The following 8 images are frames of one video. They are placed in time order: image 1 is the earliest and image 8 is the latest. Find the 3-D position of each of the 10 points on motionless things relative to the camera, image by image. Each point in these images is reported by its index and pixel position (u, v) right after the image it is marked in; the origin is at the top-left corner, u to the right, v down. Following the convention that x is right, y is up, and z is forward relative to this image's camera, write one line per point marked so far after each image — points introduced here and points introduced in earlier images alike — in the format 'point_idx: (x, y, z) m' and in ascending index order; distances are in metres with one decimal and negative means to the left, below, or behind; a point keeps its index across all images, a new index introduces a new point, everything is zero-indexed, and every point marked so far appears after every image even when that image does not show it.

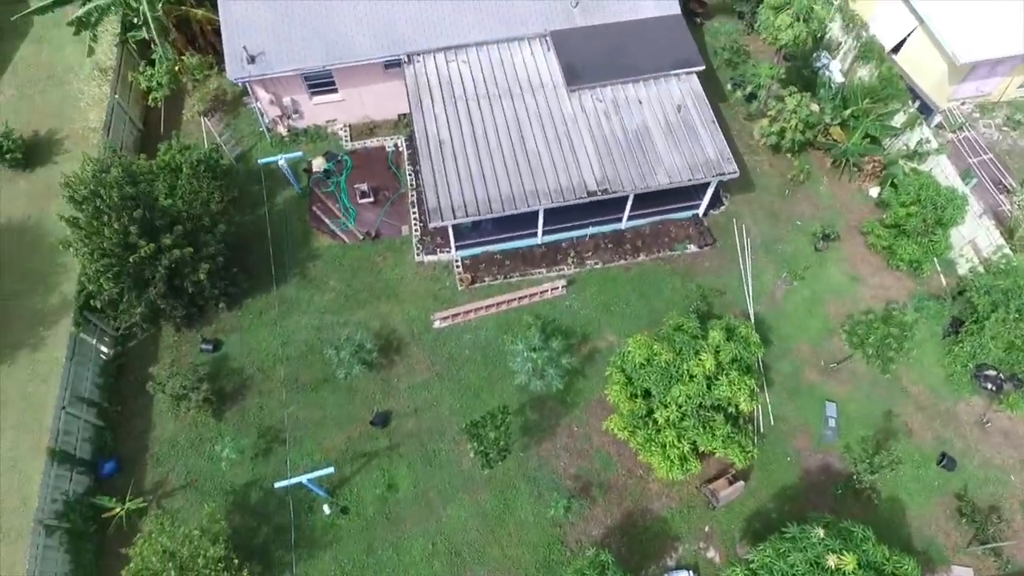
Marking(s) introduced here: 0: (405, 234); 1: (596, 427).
0: (-3.1, +1.5, +18.2) m
1: (+2.0, -3.3, +15.4) m
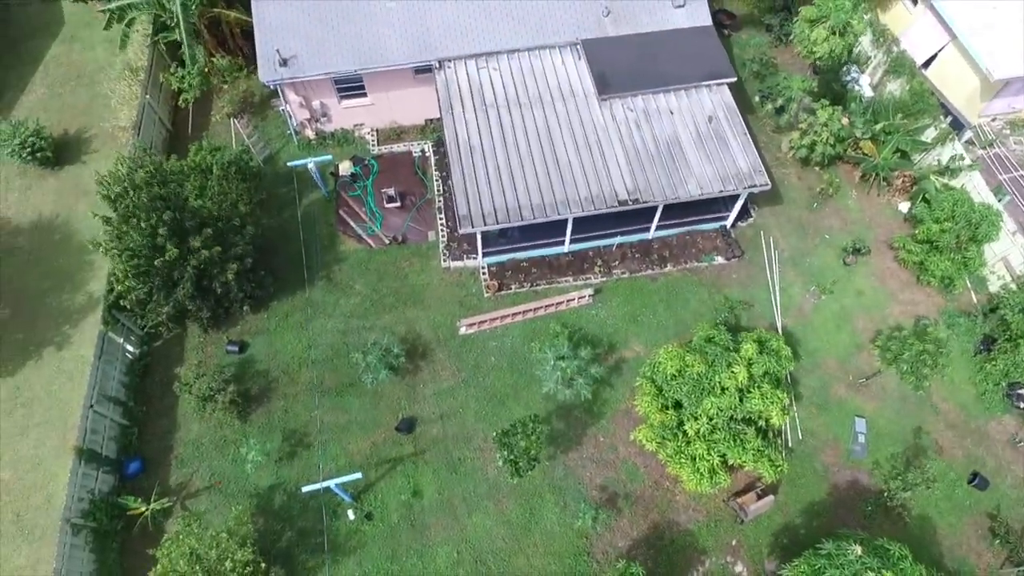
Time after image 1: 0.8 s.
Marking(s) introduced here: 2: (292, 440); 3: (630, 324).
0: (-2.3, +1.4, +18.2) m
1: (+2.7, -3.6, +15.3) m
2: (-5.3, -3.7, +15.3) m
3: (+3.1, -1.0, +16.9) m
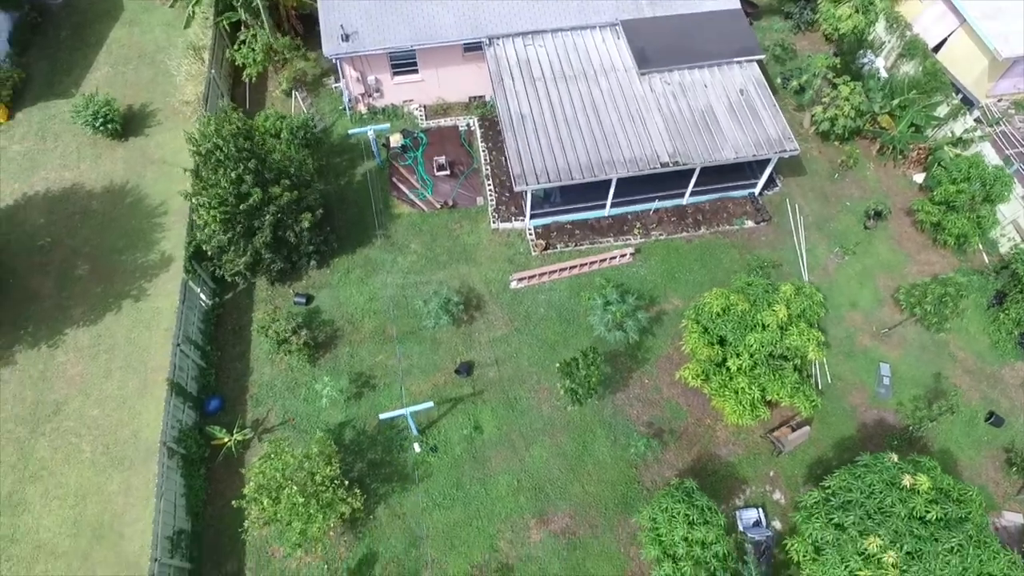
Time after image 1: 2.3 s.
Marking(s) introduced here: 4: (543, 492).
0: (-1.0, +2.6, +19.5) m
1: (+4.0, -2.4, +16.5) m
2: (-4.0, -2.4, +16.4) m
3: (+4.5, +0.2, +18.1) m
4: (+0.7, -4.8, +15.1) m
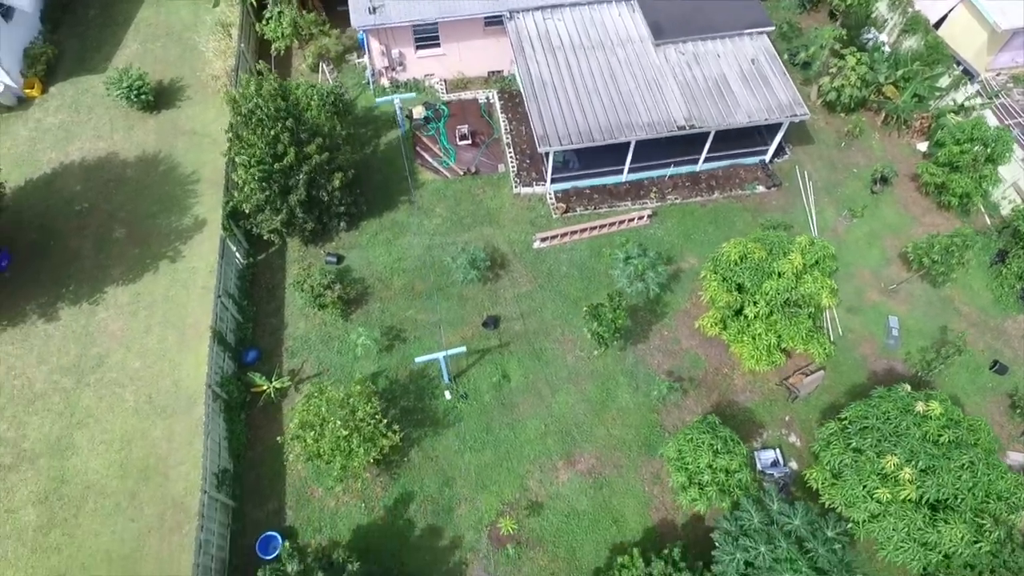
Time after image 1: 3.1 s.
0: (-0.3, +3.7, +20.2) m
1: (+4.7, -1.2, +17.3) m
2: (-3.3, -1.3, +17.1) m
3: (+5.1, +1.4, +18.9) m
4: (+1.4, -3.7, +15.8) m
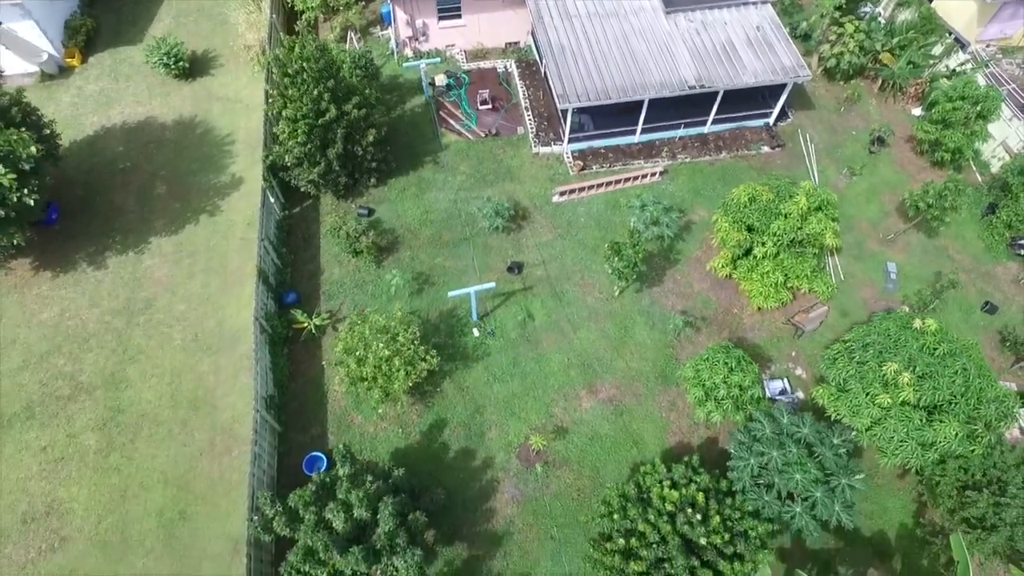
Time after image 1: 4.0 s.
0: (+0.3, +5.2, +21.4) m
1: (+5.3, +0.4, +18.4) m
2: (-2.6, +0.2, +18.2) m
3: (+5.8, +2.9, +20.1) m
4: (+2.1, -2.1, +16.9) m
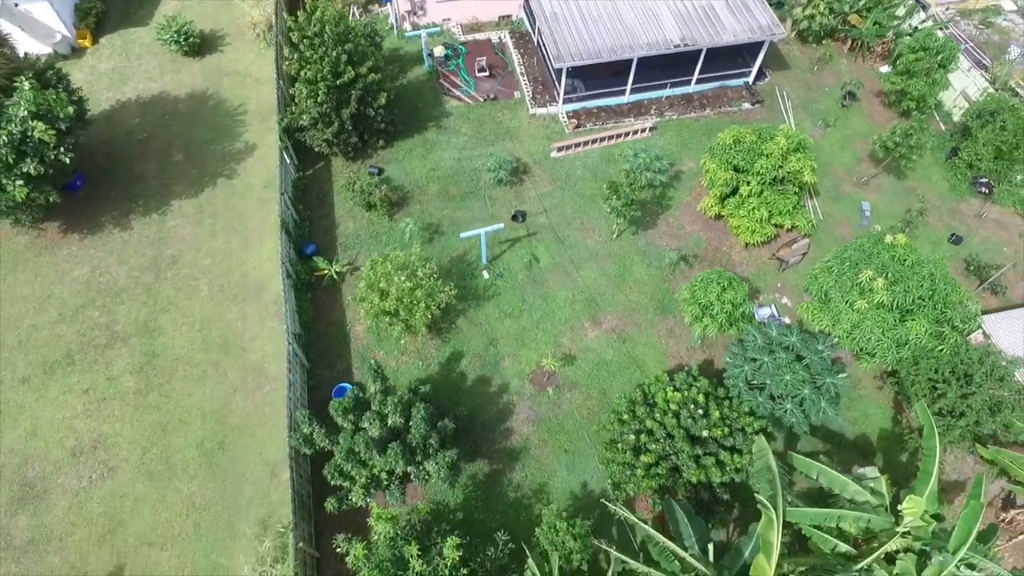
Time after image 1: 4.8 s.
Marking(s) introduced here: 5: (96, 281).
0: (+0.2, +6.8, +22.7) m
1: (+5.5, +2.2, +19.9) m
2: (-2.5, +1.8, +19.5) m
3: (+5.8, +4.7, +21.5) m
4: (+2.4, -0.4, +18.3) m
5: (-12.1, +0.2, +18.5) m
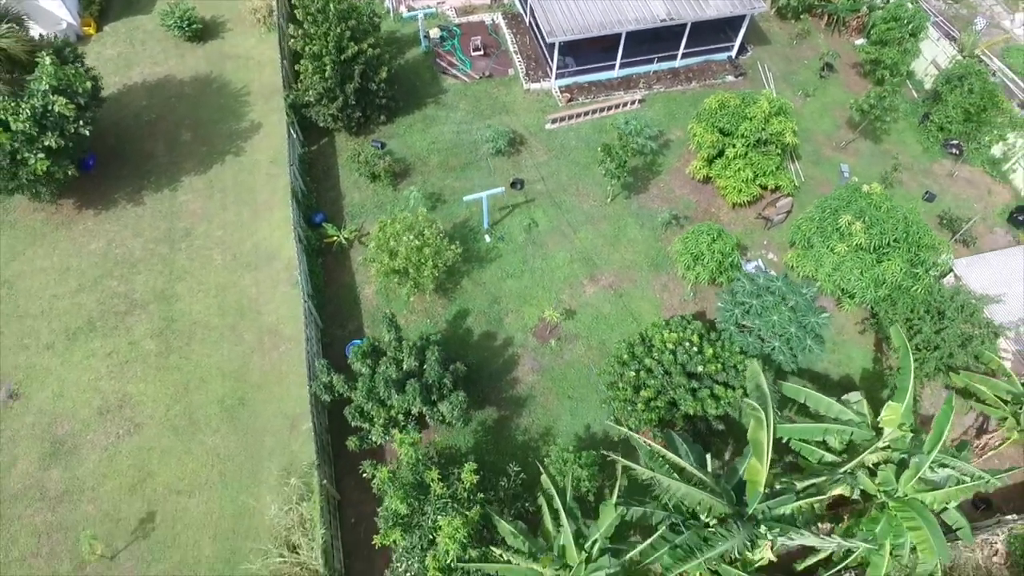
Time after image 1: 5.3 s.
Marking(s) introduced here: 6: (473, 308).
0: (0.0, +8.0, +23.7) m
1: (+5.4, +3.5, +20.9) m
2: (-2.5, +2.9, +20.4) m
3: (+5.6, +6.0, +22.6) m
4: (+2.4, +0.8, +19.2) m
5: (-12.1, +1.0, +19.2) m
6: (-1.1, -0.6, +18.3) m
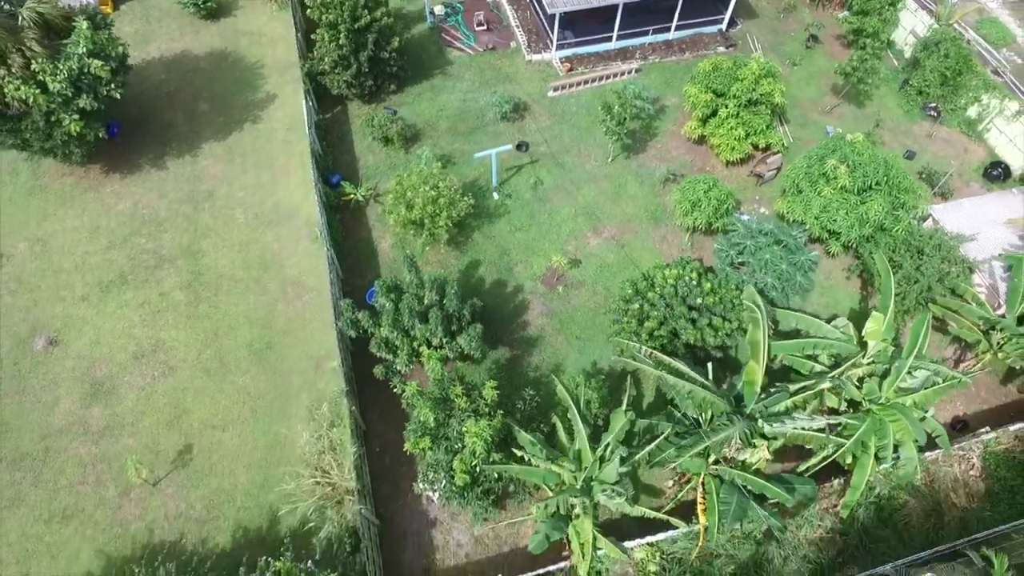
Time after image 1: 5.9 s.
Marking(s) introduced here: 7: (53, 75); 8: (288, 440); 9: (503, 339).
0: (+0.1, +9.4, +24.9) m
1: (+5.6, +5.0, +22.1) m
2: (-2.3, +4.3, +21.5) m
3: (+5.8, +7.6, +23.8) m
4: (+2.6, +2.3, +20.4) m
5: (-11.9, +2.4, +20.2) m
6: (-0.8, +0.9, +19.5) m
7: (-12.5, +5.8, +17.3) m
8: (-5.8, -3.9, +16.3) m
9: (-0.3, -1.4, +18.0) m
